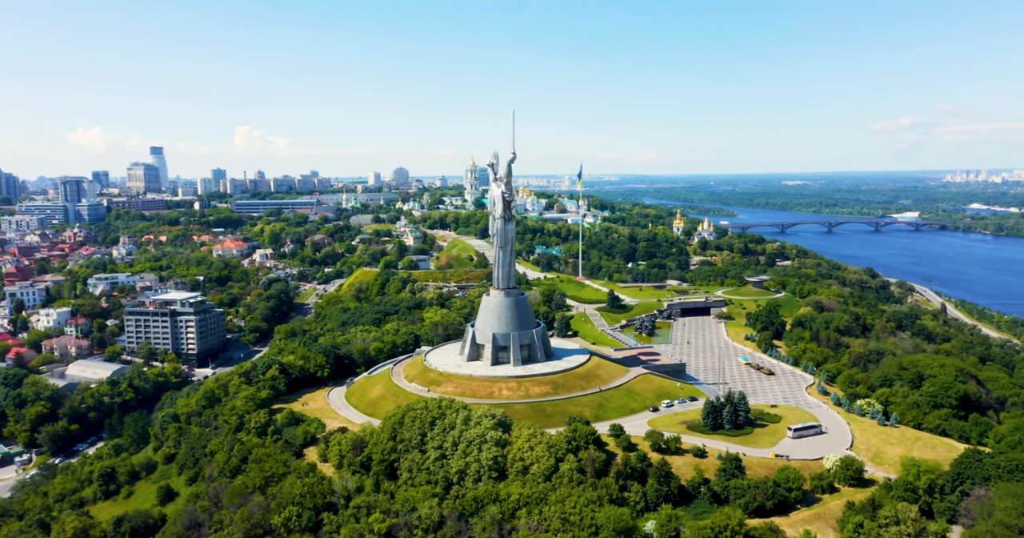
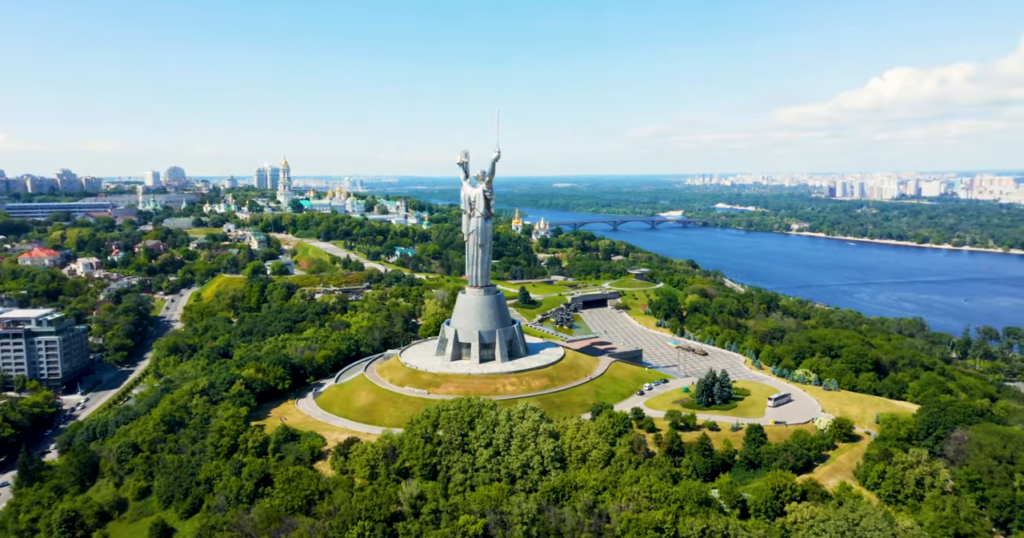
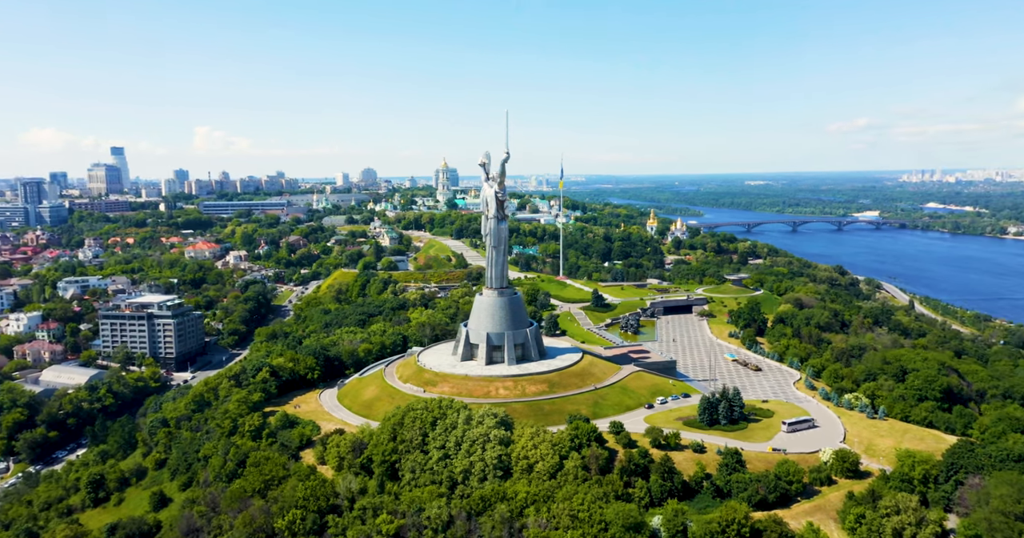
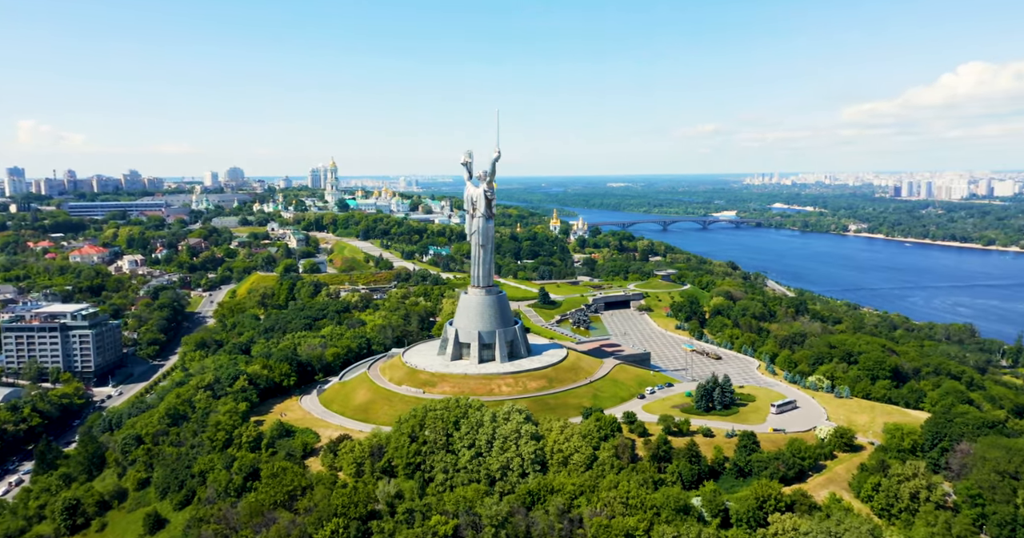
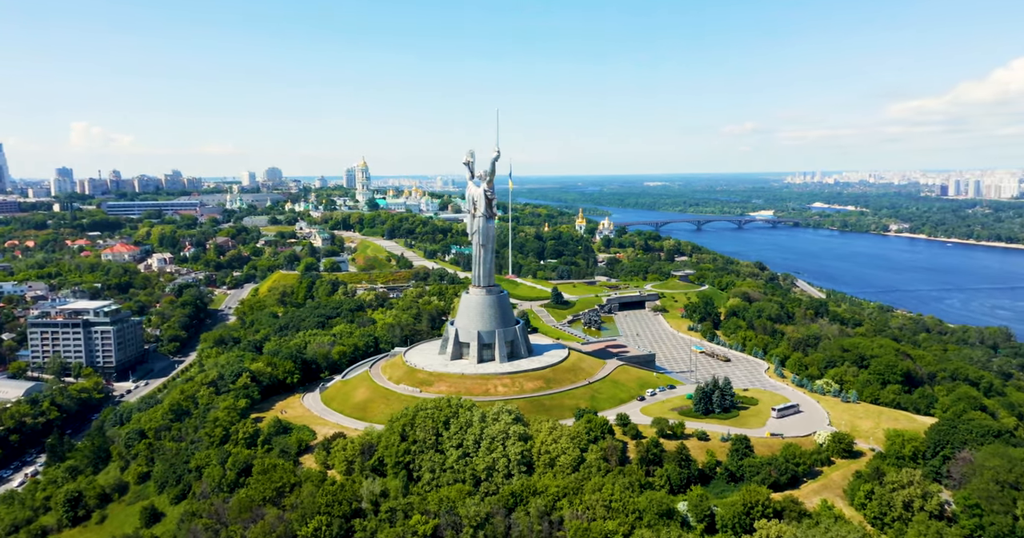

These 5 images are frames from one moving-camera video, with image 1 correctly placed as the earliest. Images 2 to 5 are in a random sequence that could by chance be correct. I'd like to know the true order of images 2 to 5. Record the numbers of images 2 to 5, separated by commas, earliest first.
3, 5, 4, 2
